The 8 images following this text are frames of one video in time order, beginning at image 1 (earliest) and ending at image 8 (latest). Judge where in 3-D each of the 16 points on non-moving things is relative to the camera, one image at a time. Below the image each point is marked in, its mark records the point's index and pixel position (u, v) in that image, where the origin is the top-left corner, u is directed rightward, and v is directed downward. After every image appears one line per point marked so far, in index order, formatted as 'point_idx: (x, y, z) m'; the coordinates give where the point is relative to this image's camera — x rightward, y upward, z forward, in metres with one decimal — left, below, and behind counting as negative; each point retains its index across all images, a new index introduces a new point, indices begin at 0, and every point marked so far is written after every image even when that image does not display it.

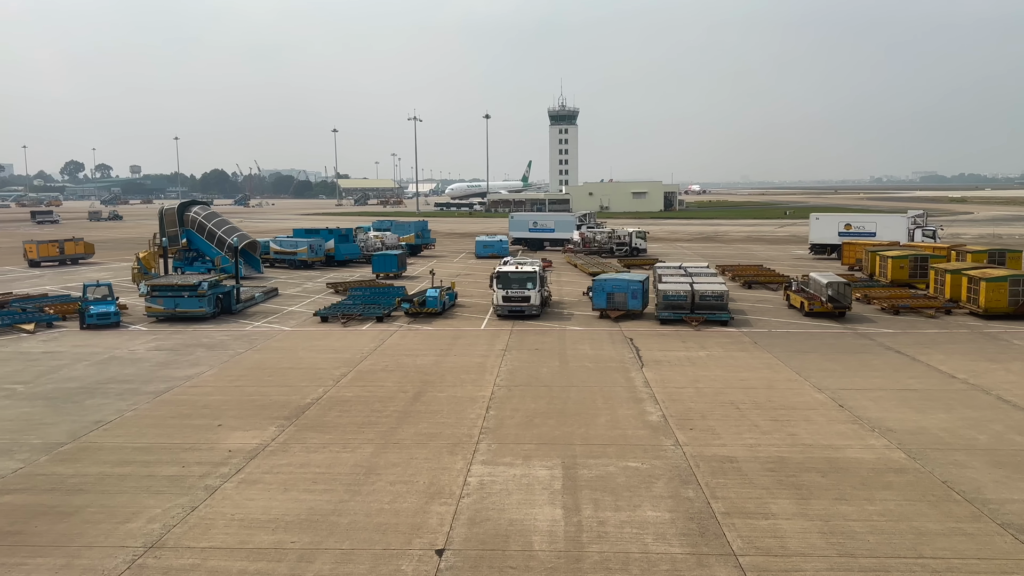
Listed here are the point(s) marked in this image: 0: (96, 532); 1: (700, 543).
0: (-6.0, -3.5, +11.9) m
1: (+2.7, -3.6, +11.5) m
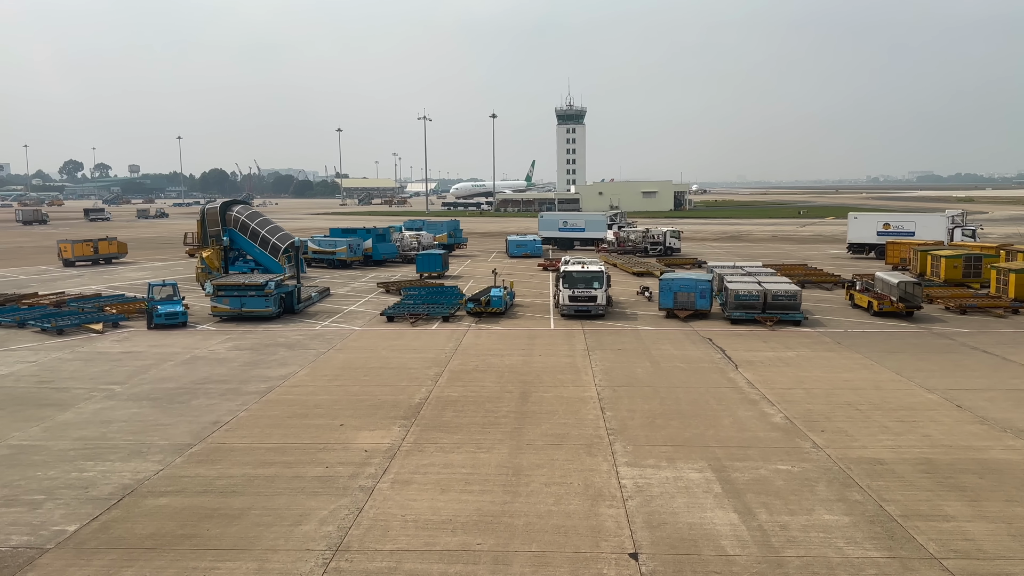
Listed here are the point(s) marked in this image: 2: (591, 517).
0: (-3.4, -3.5, +11.6) m
1: (+5.3, -3.6, +11.2) m
2: (+1.2, -3.4, +12.1) m
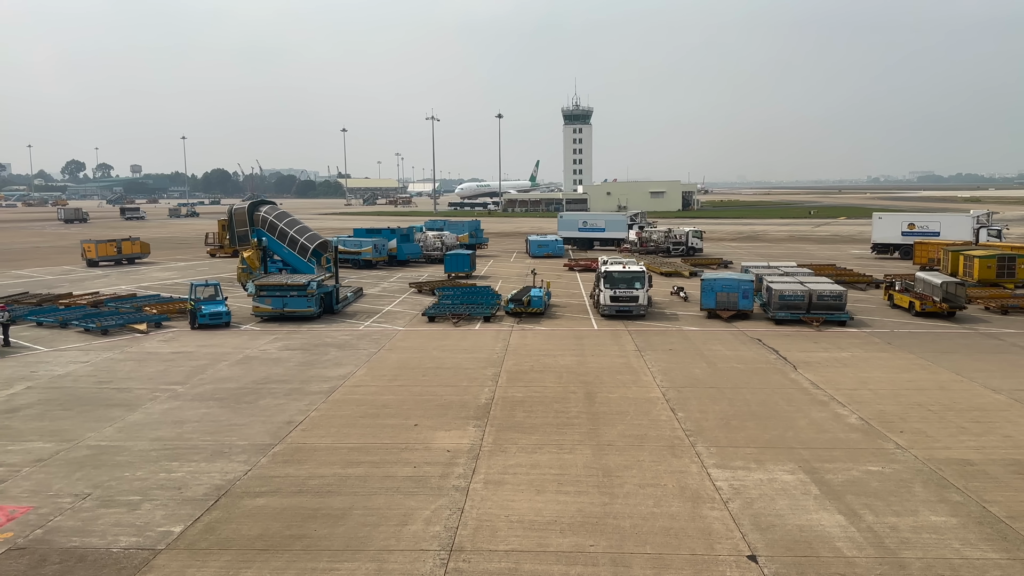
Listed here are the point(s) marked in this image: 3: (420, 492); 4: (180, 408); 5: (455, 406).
0: (-1.8, -3.5, +11.6) m
1: (+6.9, -3.6, +11.2) m
2: (+2.7, -3.4, +12.1) m
3: (-1.5, -3.3, +13.3) m
4: (-7.5, -2.8, +18.5) m
5: (-1.3, -2.7, +18.6) m
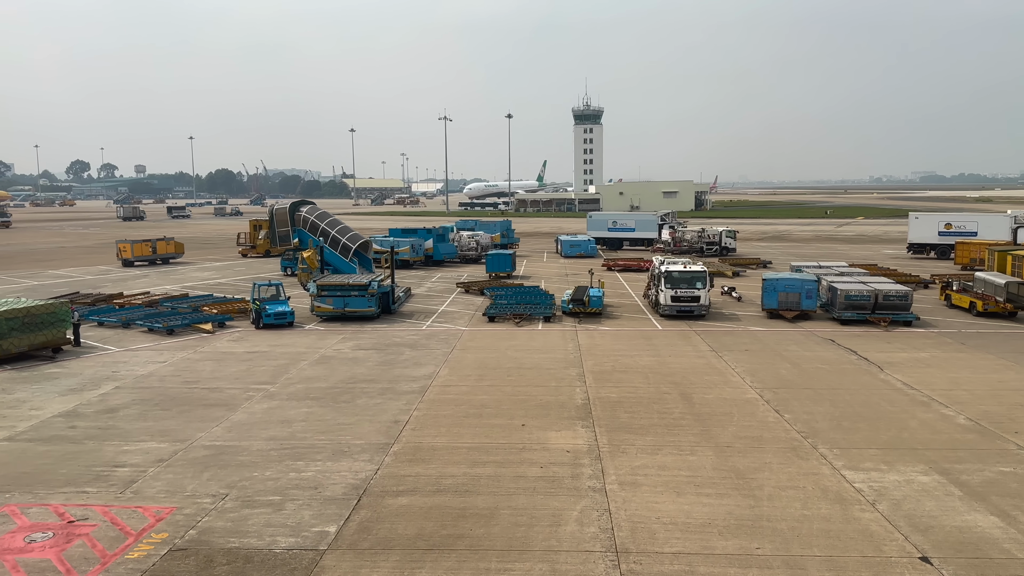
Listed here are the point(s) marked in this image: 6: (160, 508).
0: (+0.4, -3.5, +11.5) m
1: (+9.1, -3.6, +11.1) m
2: (+5.0, -3.4, +12.0) m
3: (+0.7, -3.3, +13.2) m
4: (-5.2, -2.8, +18.4) m
5: (+1.0, -2.7, +18.5) m
6: (-5.4, -3.4, +12.6) m
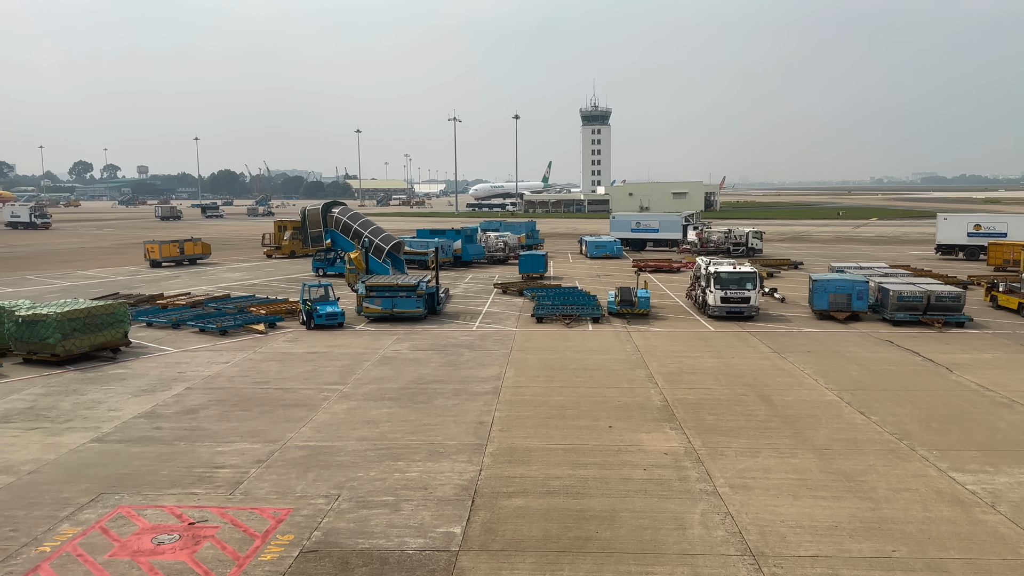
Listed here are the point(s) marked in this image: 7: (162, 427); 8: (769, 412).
0: (+2.2, -3.5, +11.4) m
1: (+10.9, -3.6, +11.0) m
2: (+6.8, -3.5, +11.9) m
3: (+2.6, -3.3, +13.1) m
4: (-3.4, -2.8, +18.4) m
5: (+2.8, -2.7, +18.5) m
6: (-3.6, -3.4, +12.6) m
7: (-7.4, -3.0, +17.3) m
8: (+5.6, -2.8, +17.9) m
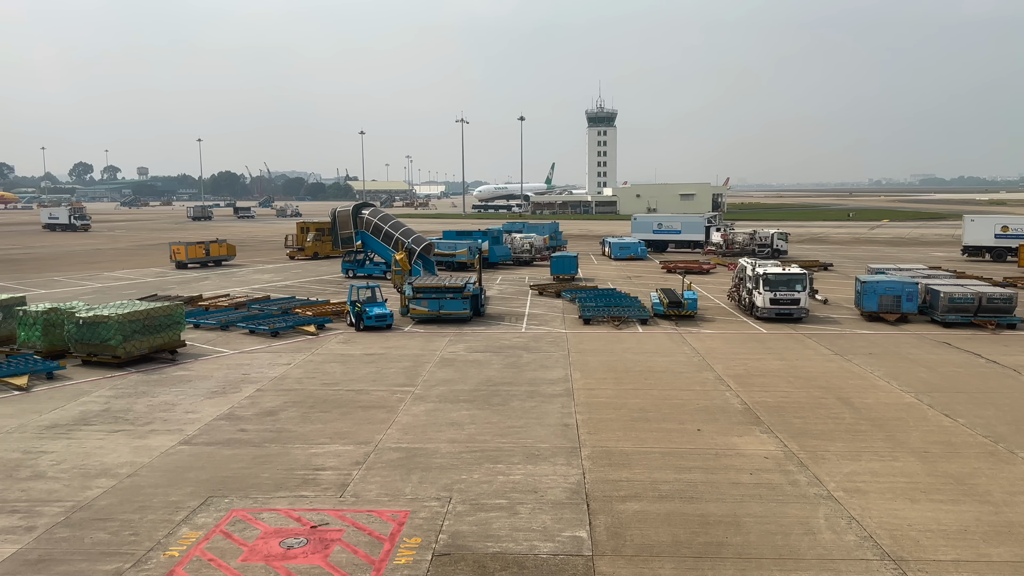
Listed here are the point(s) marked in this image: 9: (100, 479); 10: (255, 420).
0: (+4.0, -3.5, +11.3) m
1: (+12.7, -3.6, +10.9) m
2: (+8.6, -3.5, +11.8) m
3: (+4.4, -3.4, +13.0) m
4: (-1.6, -2.8, +18.2) m
5: (+4.6, -2.7, +18.3) m
6: (-1.8, -3.4, +12.4) m
7: (-5.6, -3.0, +17.2) m
8: (+7.5, -2.8, +17.8) m
9: (-7.2, -3.3, +14.1) m
10: (-5.7, -2.9, +17.9) m
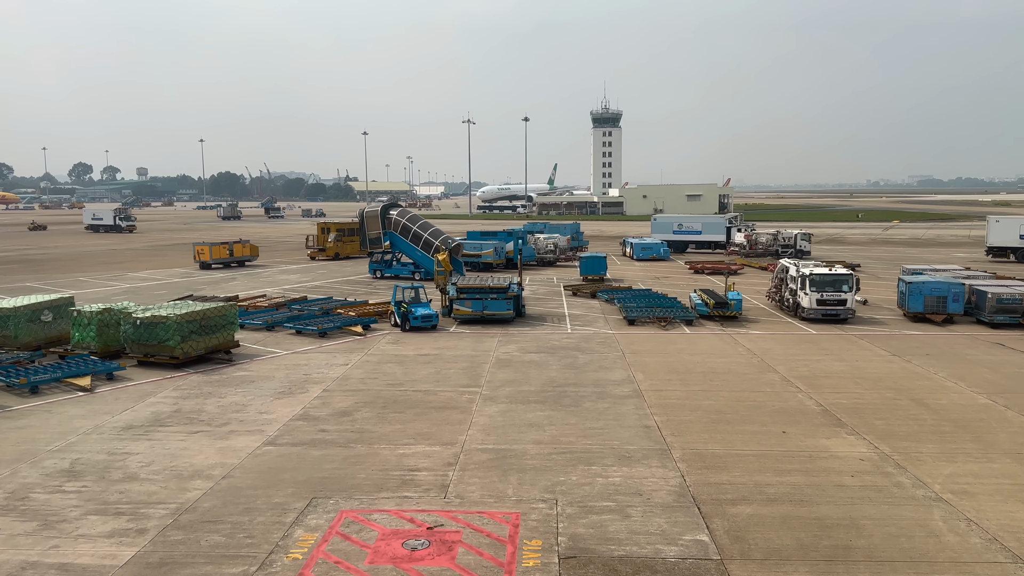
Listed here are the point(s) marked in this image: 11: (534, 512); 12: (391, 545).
0: (+5.8, -3.6, +11.2) m
1: (+14.5, -3.6, +10.8) m
2: (+10.3, -3.5, +11.7) m
3: (+6.1, -3.4, +12.9) m
4: (+0.1, -2.8, +18.1) m
5: (+6.3, -2.7, +18.3) m
6: (-0.1, -3.4, +12.3) m
7: (-3.9, -3.0, +17.0) m
8: (+9.2, -2.8, +17.7) m
9: (-5.5, -3.3, +14.0) m
10: (-4.0, -2.9, +17.8) m
11: (+0.3, -3.4, +12.4) m
12: (-1.7, -3.6, +11.2) m
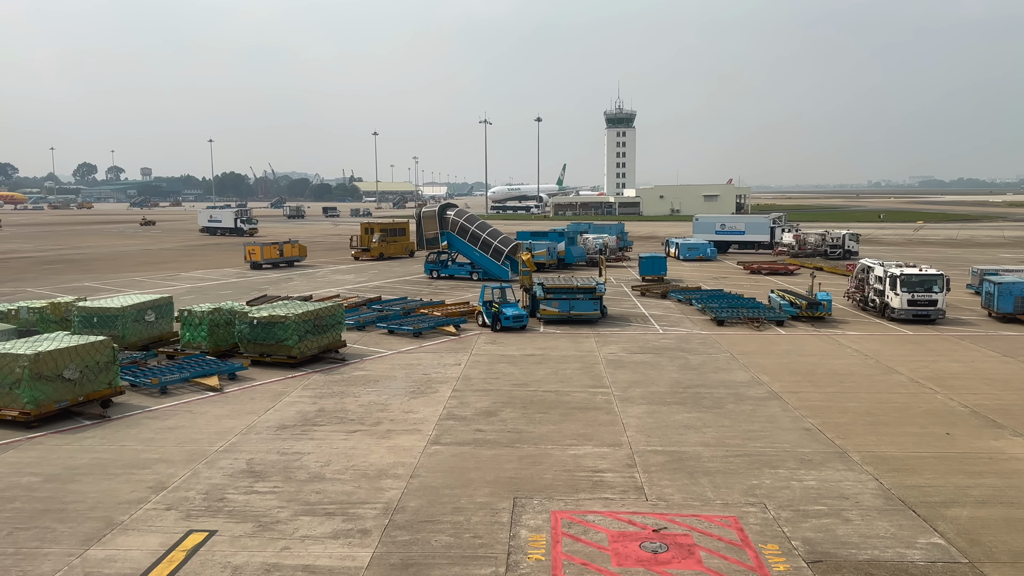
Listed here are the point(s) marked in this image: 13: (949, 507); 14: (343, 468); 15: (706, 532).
0: (+9.0, -3.6, +11.1) m
1: (+17.7, -3.7, +10.7) m
2: (+13.6, -3.5, +11.6) m
3: (+9.4, -3.4, +12.8) m
4: (+3.4, -2.8, +18.1) m
5: (+9.6, -2.8, +18.2) m
6: (+3.2, -3.5, +12.3) m
7: (-0.6, -3.0, +17.0) m
8: (+12.5, -2.8, +17.6) m
9: (-2.2, -3.3, +14.0) m
10: (-0.7, -2.9, +17.8) m
11: (+3.6, -3.5, +12.4) m
12: (+1.6, -3.6, +11.2) m
13: (+6.7, -3.4, +12.6) m
14: (-3.1, -3.3, +14.7) m
15: (+2.8, -3.5, +11.7) m
